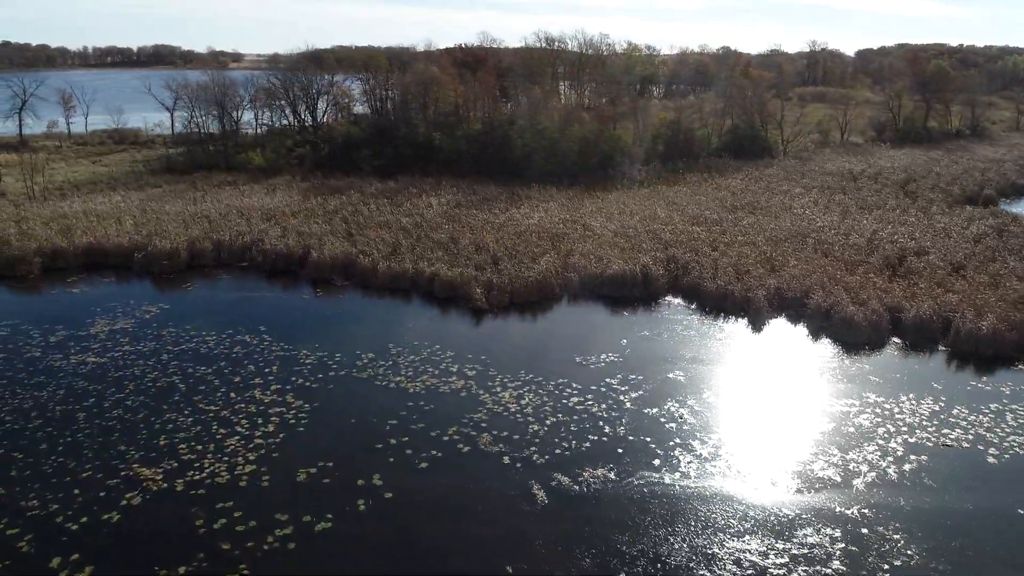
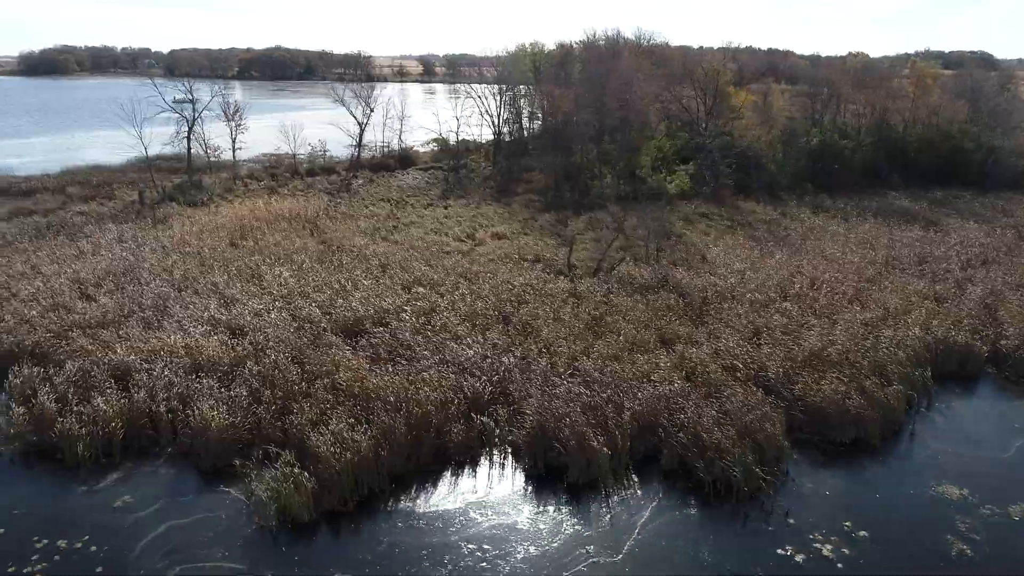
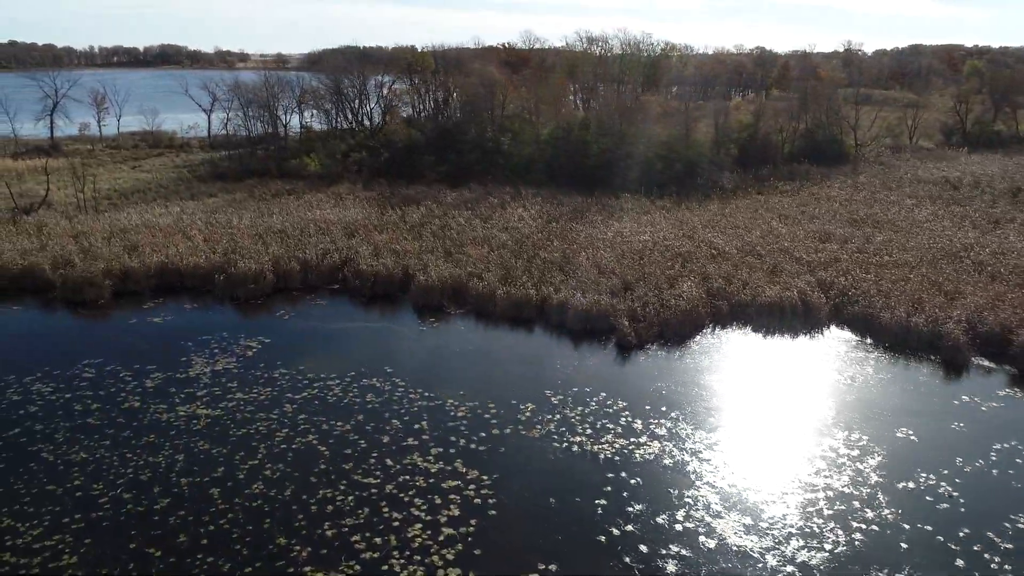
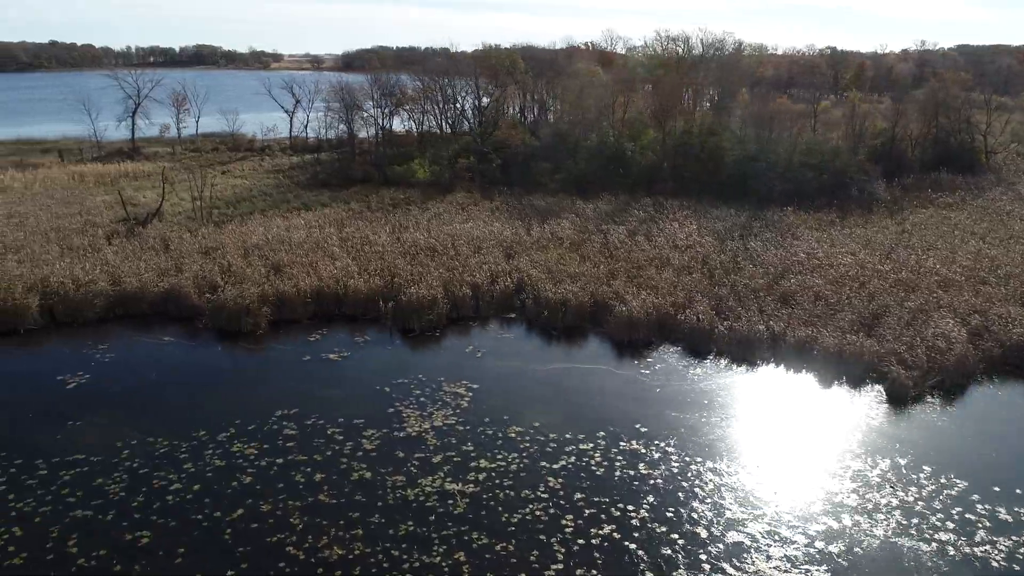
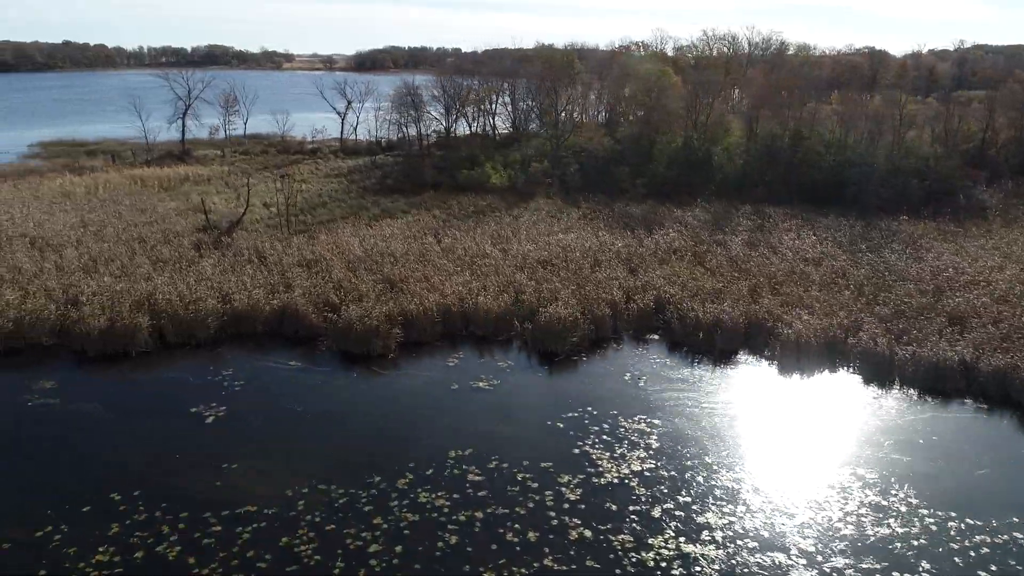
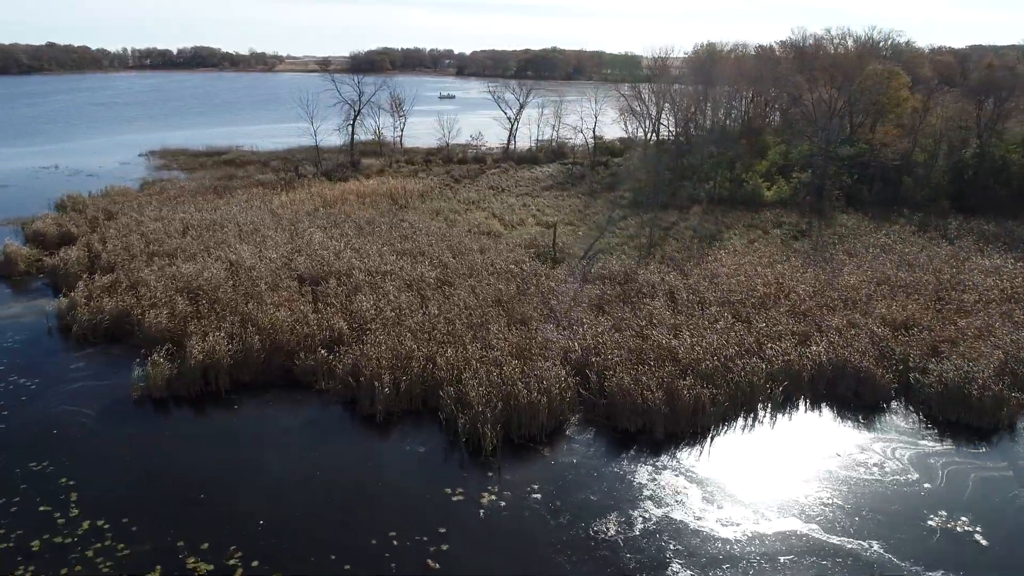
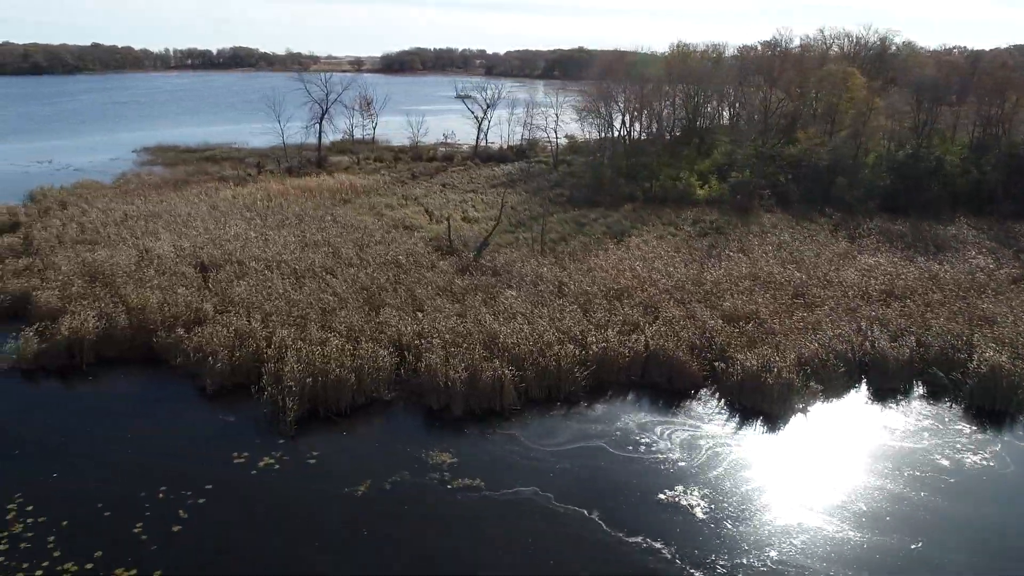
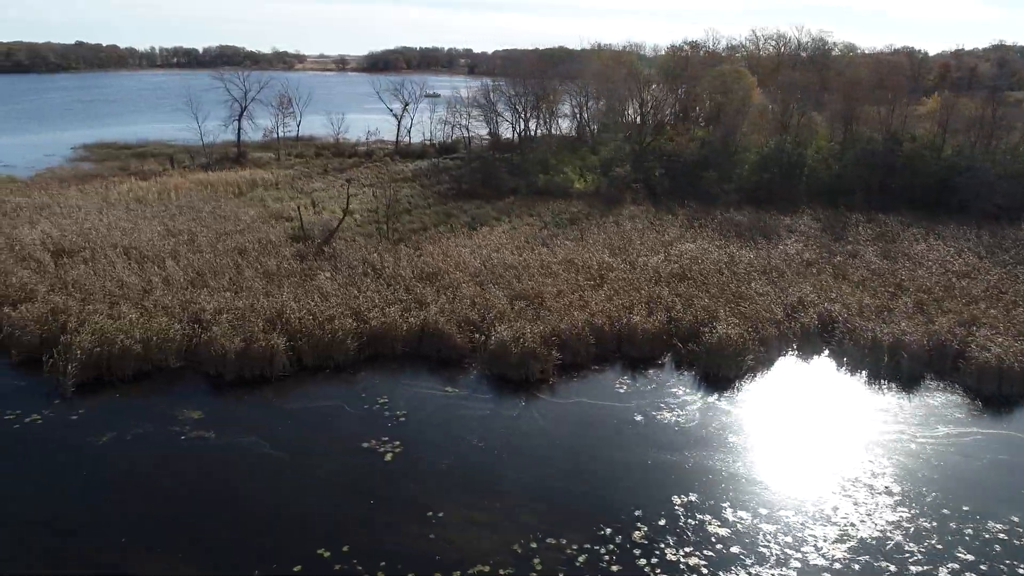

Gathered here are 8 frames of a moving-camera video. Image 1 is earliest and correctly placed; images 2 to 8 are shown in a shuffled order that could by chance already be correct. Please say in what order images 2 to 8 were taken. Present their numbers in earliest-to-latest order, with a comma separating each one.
3, 4, 5, 8, 7, 6, 2
